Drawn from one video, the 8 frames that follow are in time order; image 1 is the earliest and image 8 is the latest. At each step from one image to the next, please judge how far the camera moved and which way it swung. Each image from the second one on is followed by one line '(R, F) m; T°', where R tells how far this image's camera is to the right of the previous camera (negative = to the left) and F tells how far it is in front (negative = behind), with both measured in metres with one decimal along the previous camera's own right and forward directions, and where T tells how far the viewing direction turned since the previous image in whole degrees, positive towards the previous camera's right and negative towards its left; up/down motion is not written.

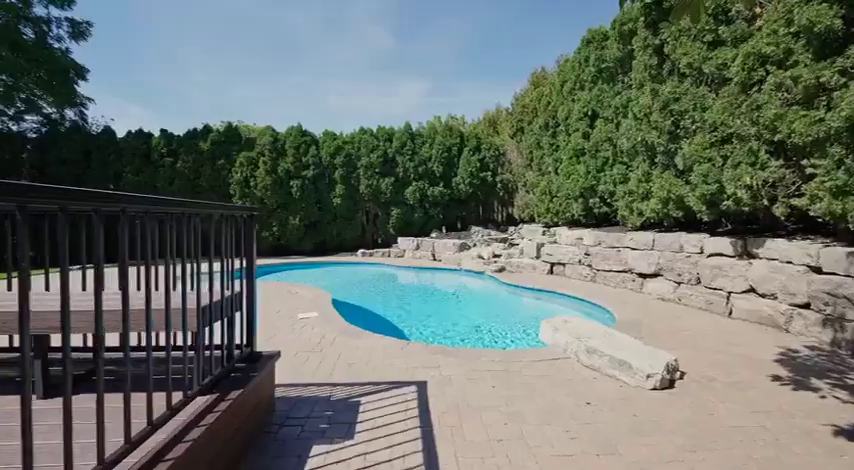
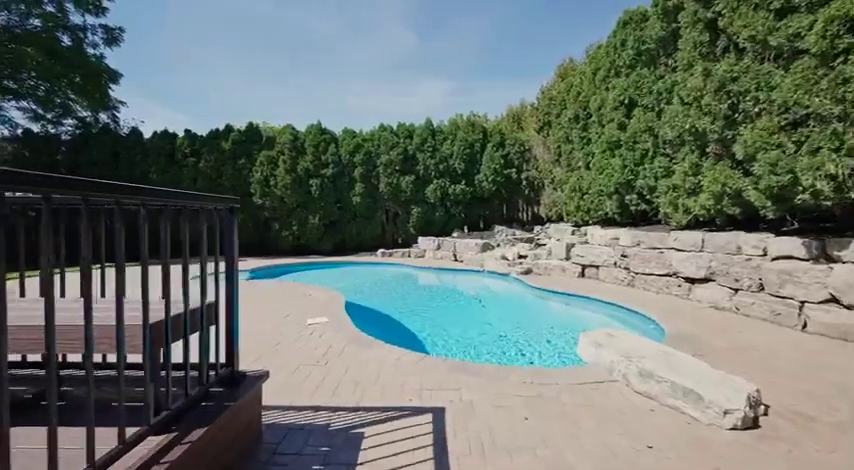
(0.0, +0.6) m; -4°
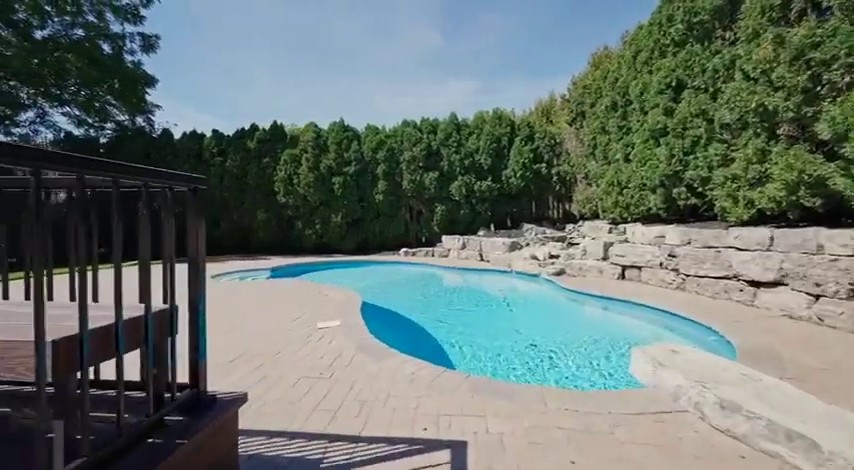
(+0.1, +0.6) m; -4°
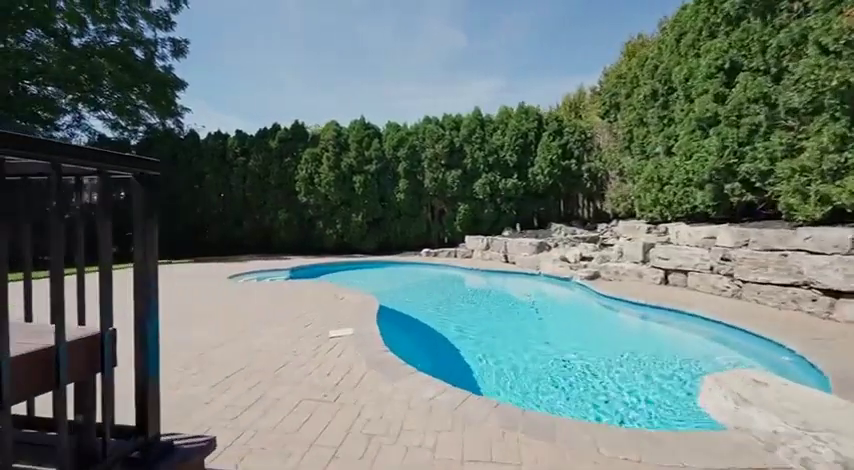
(0.0, +0.6) m; -4°
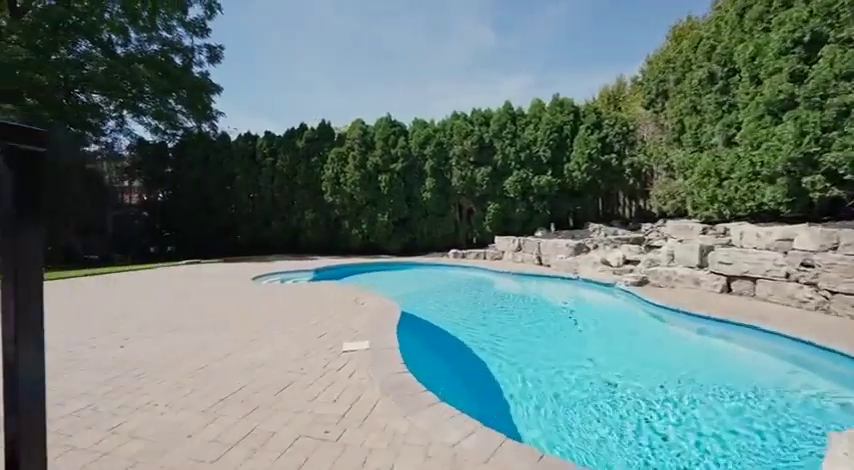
(0.0, +0.6) m; -5°
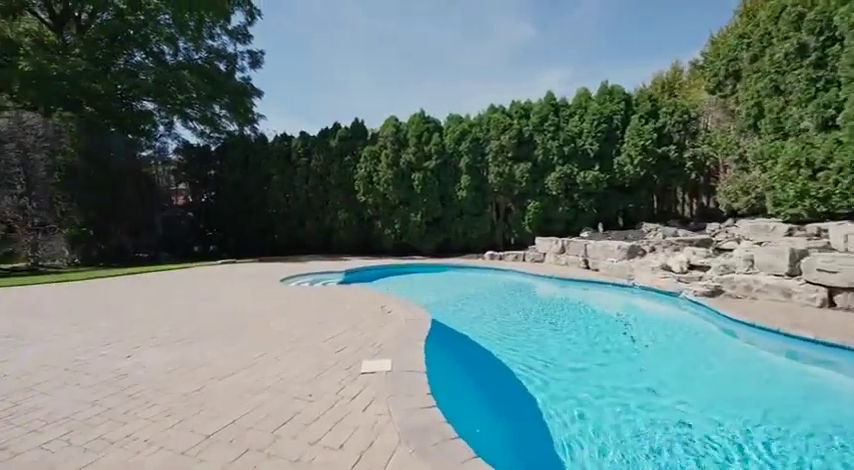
(0.0, +0.7) m; -6°
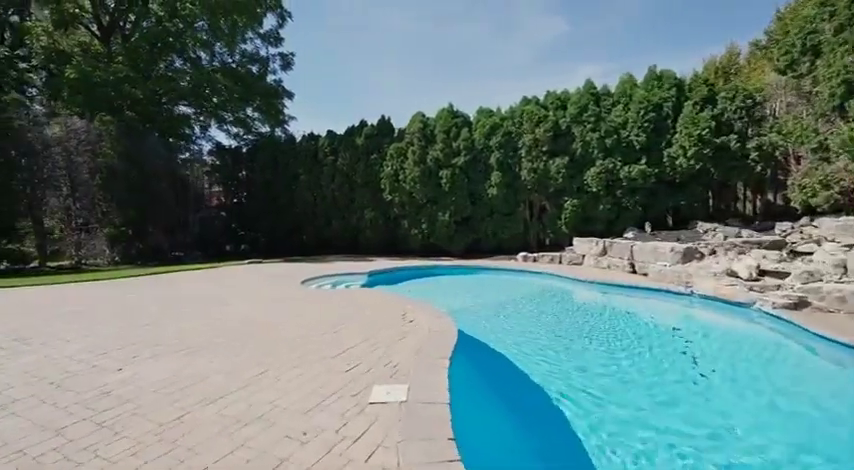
(+0.1, +0.7) m; -5°
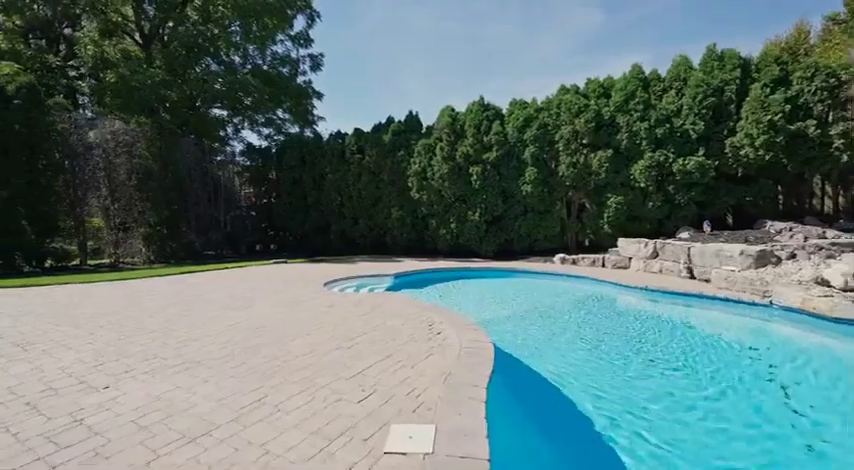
(0.0, +0.7) m; -5°
